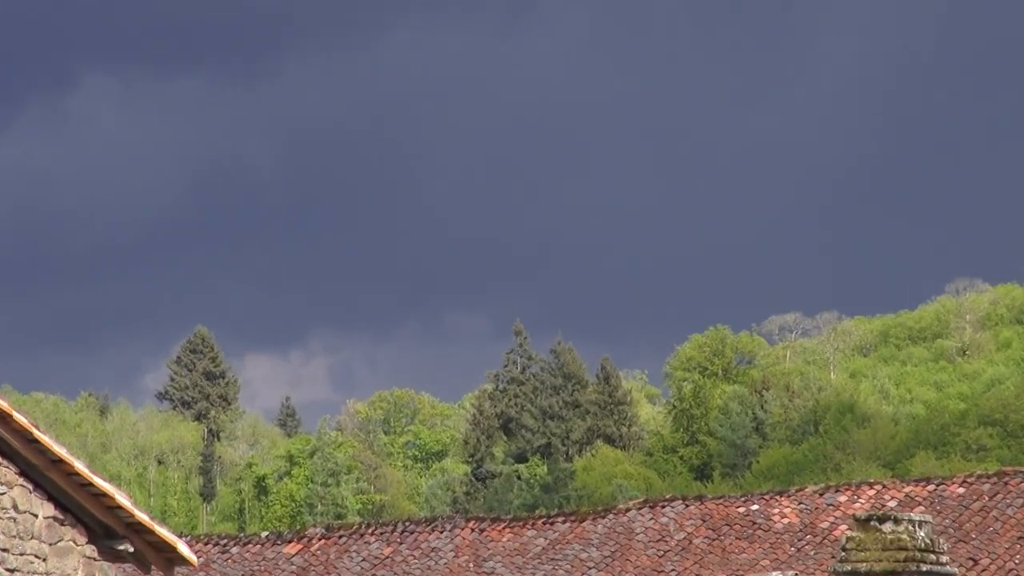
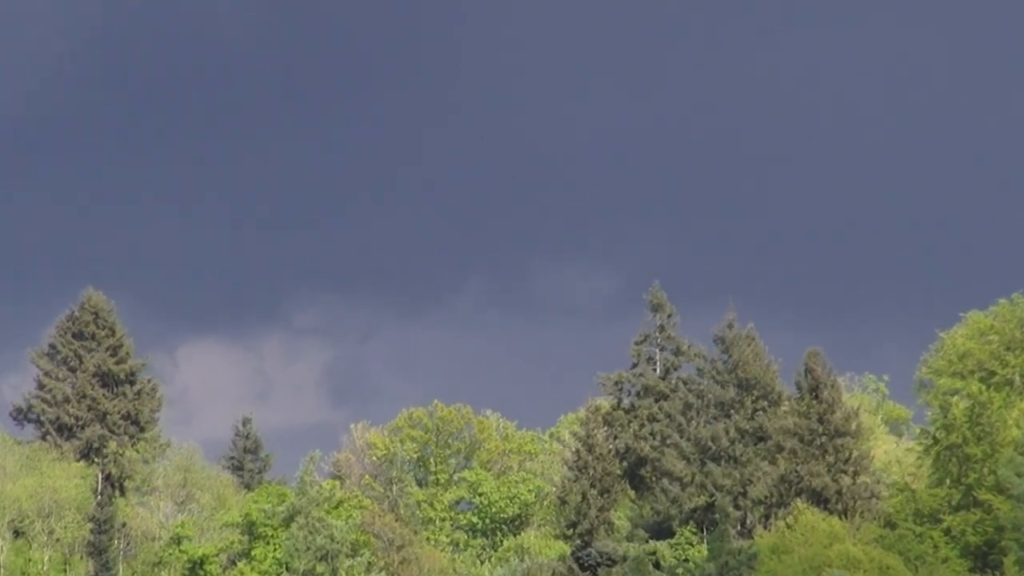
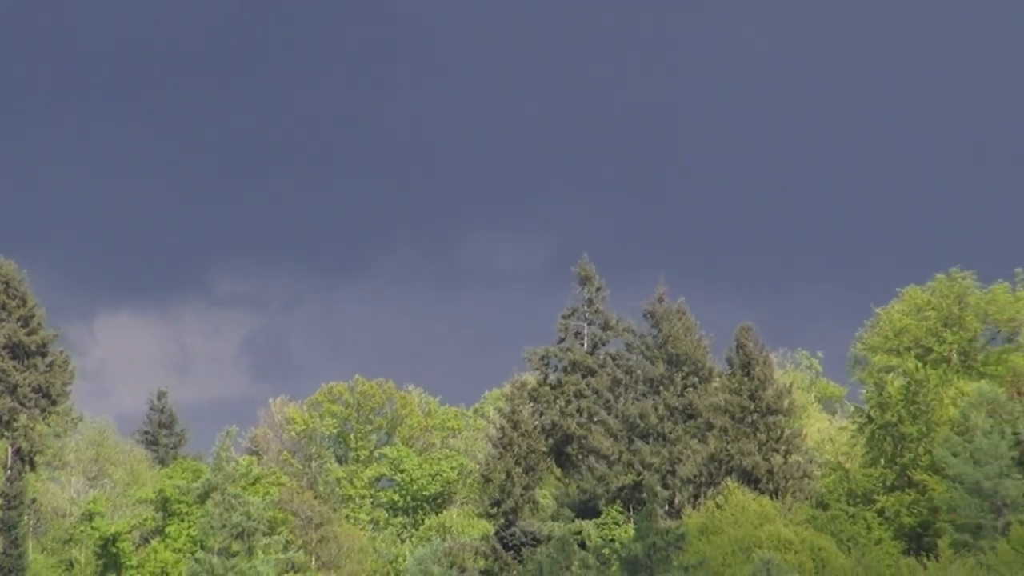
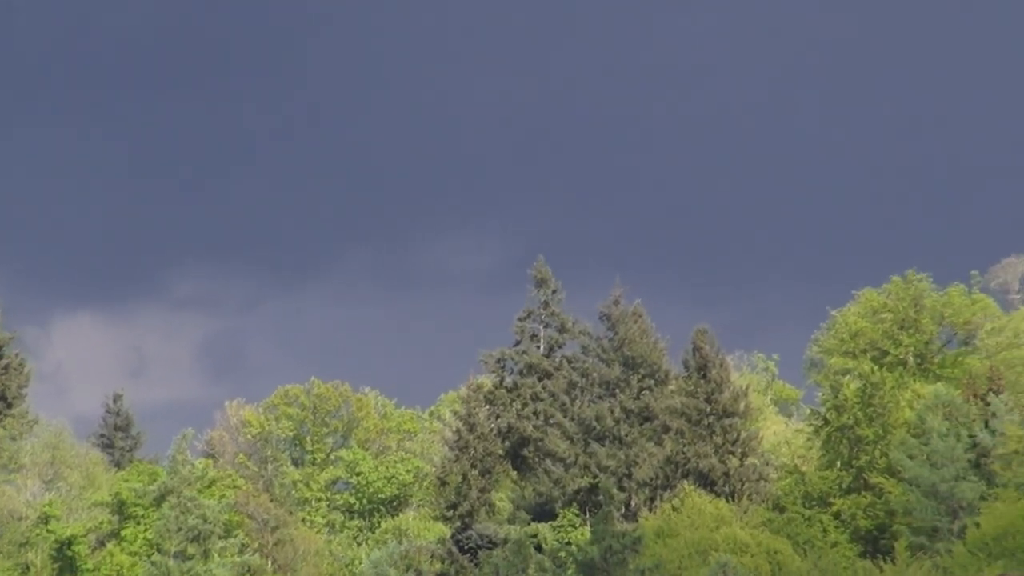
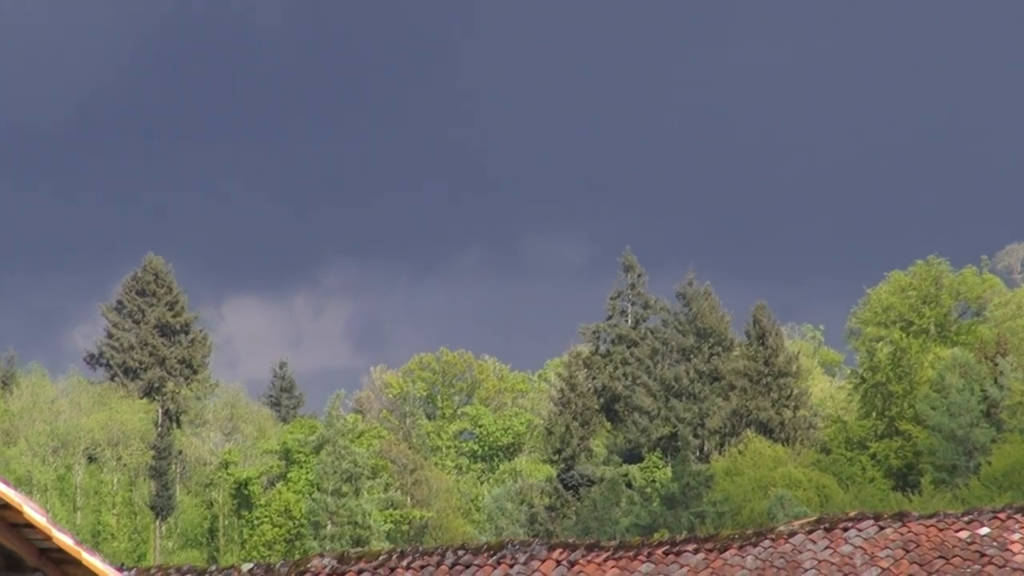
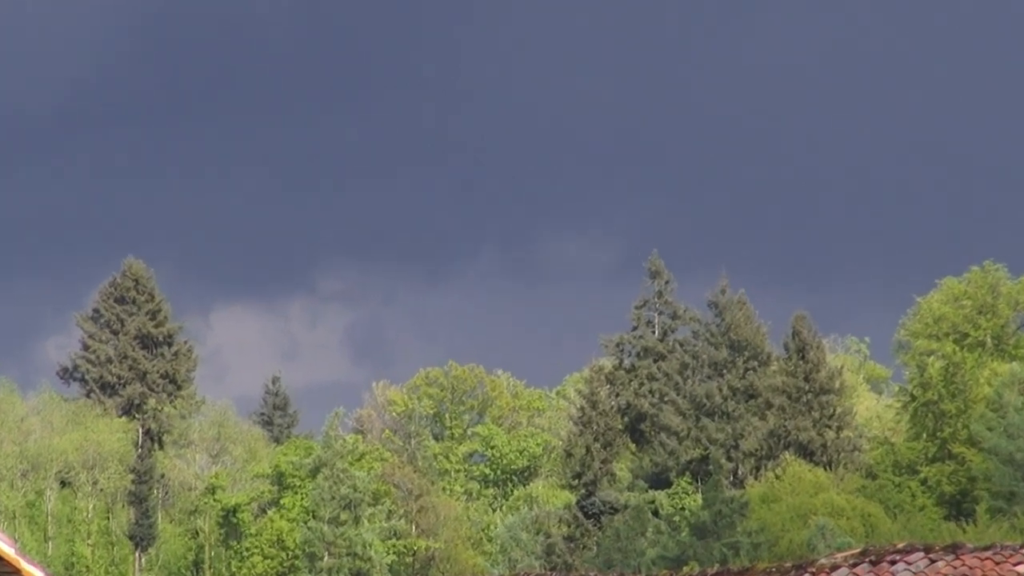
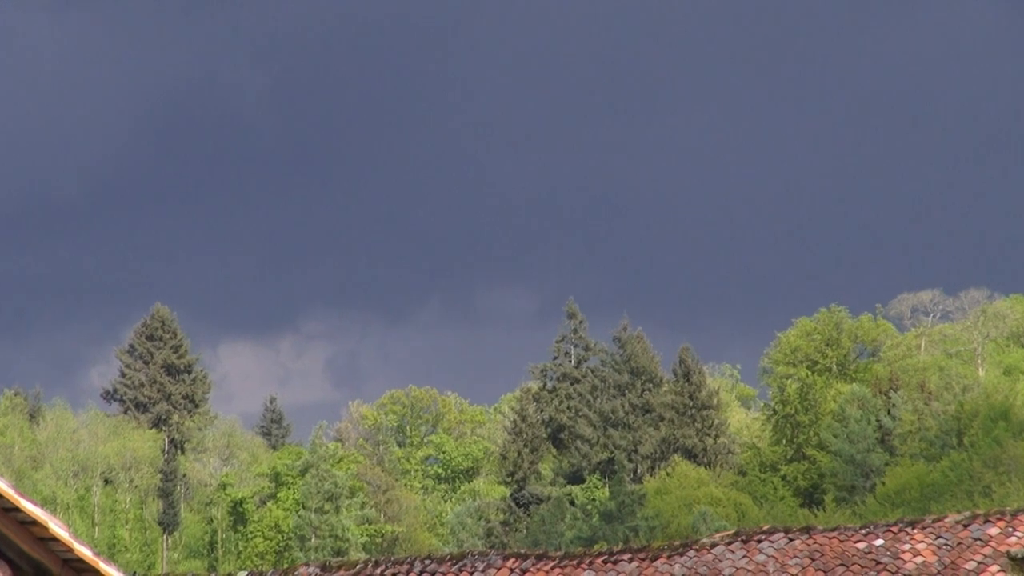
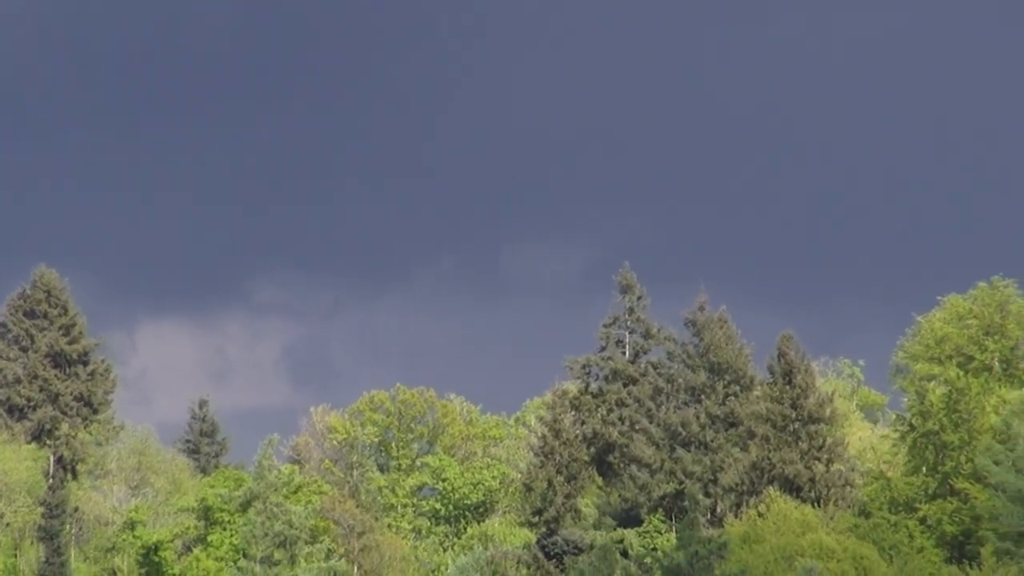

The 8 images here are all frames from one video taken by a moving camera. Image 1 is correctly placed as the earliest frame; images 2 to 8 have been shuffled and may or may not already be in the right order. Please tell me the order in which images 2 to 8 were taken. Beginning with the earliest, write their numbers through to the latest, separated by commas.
7, 5, 6, 2, 8, 3, 4
